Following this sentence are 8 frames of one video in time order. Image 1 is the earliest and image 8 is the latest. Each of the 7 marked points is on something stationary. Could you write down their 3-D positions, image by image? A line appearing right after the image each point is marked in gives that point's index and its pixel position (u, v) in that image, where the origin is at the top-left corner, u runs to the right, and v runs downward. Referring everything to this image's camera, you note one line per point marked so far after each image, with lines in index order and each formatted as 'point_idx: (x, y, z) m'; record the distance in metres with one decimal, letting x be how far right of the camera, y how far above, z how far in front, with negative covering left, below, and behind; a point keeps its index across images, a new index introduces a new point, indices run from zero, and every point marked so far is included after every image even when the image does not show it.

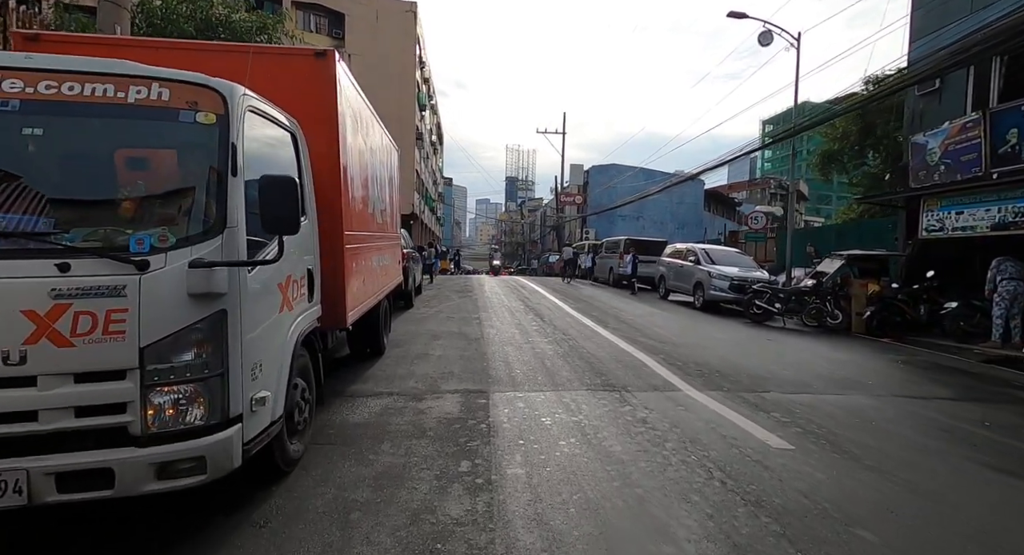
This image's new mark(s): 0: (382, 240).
0: (-1.9, +0.5, +7.5) m
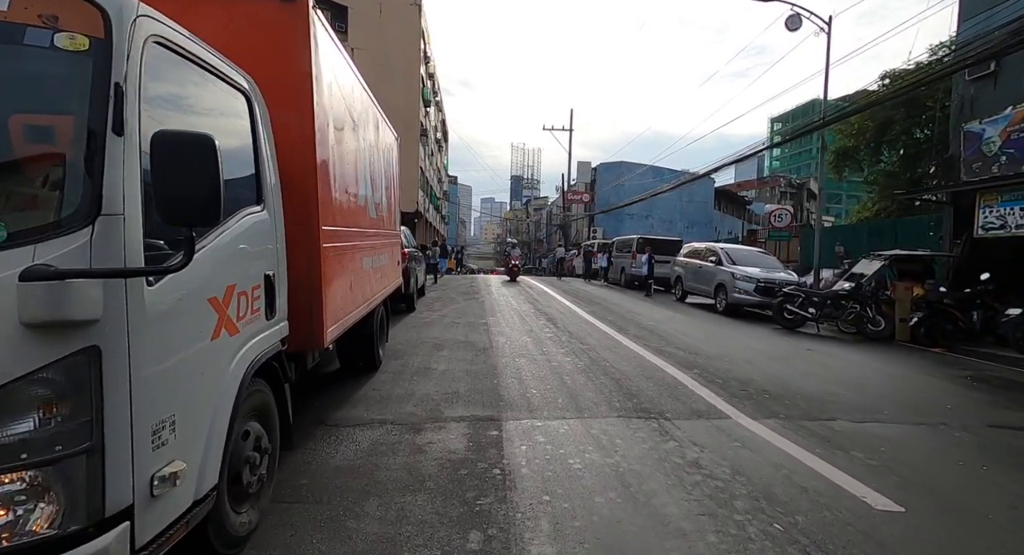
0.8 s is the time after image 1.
0: (-1.7, +0.4, +6.5) m
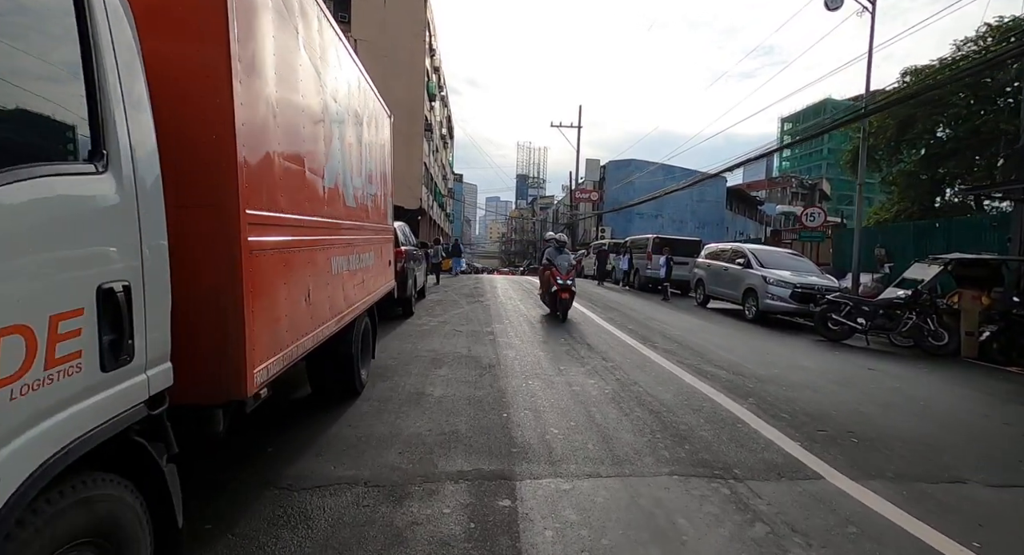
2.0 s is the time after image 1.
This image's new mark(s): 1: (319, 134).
0: (-1.6, +0.4, +5.2) m
1: (-1.5, +1.1, +4.0) m
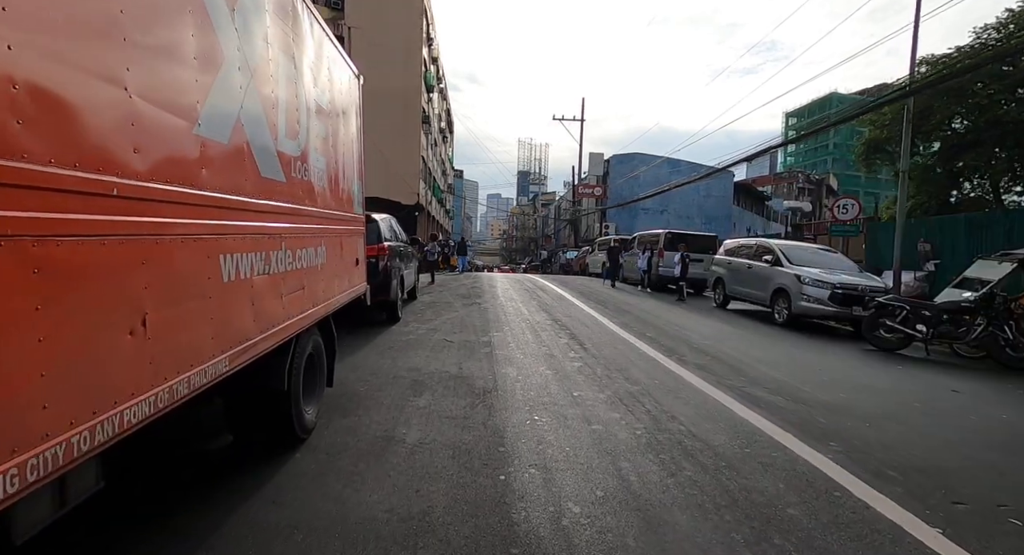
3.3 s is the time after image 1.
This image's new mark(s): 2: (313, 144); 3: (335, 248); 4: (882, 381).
0: (-1.6, +0.3, +3.7) m
1: (-1.5, +1.1, +2.5) m
2: (-1.7, +1.2, +4.4) m
3: (-1.7, +0.3, +4.9) m
4: (+5.2, -1.4, +7.2) m
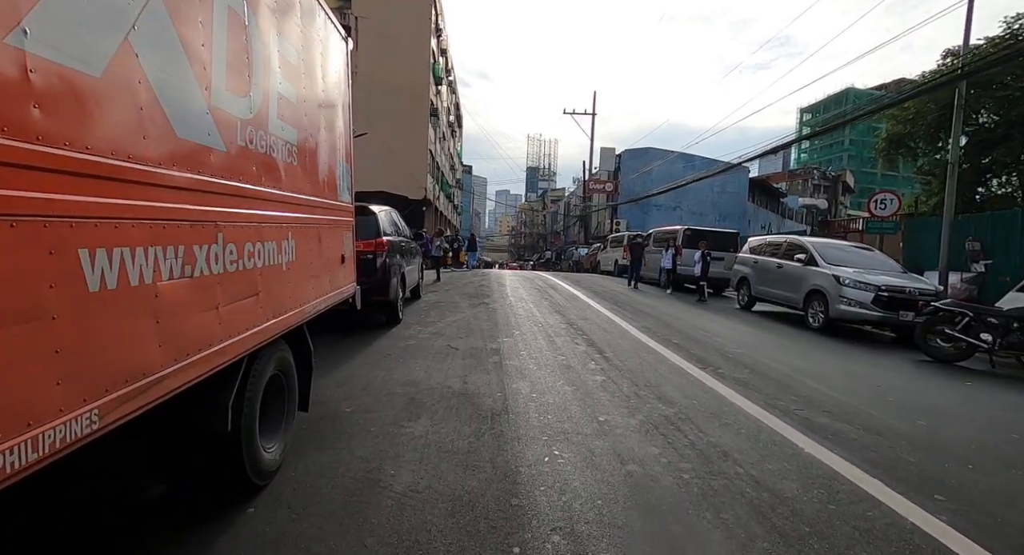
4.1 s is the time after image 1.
0: (-1.5, +0.3, +2.8) m
1: (-1.4, +1.1, +1.6) m
2: (-1.6, +1.2, +3.5) m
3: (-1.6, +0.3, +4.0) m
4: (+5.4, -1.5, +6.2) m
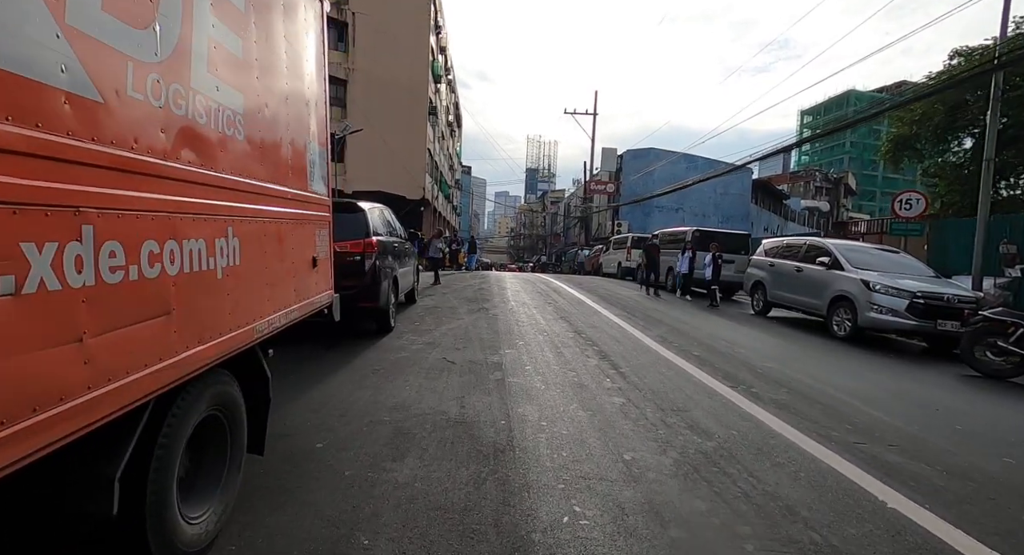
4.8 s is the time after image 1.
0: (-1.4, +0.3, +2.0) m
1: (-1.4, +1.0, +0.8) m
2: (-1.5, +1.1, +2.7) m
3: (-1.5, +0.2, +3.1) m
4: (+5.4, -1.6, +5.4) m
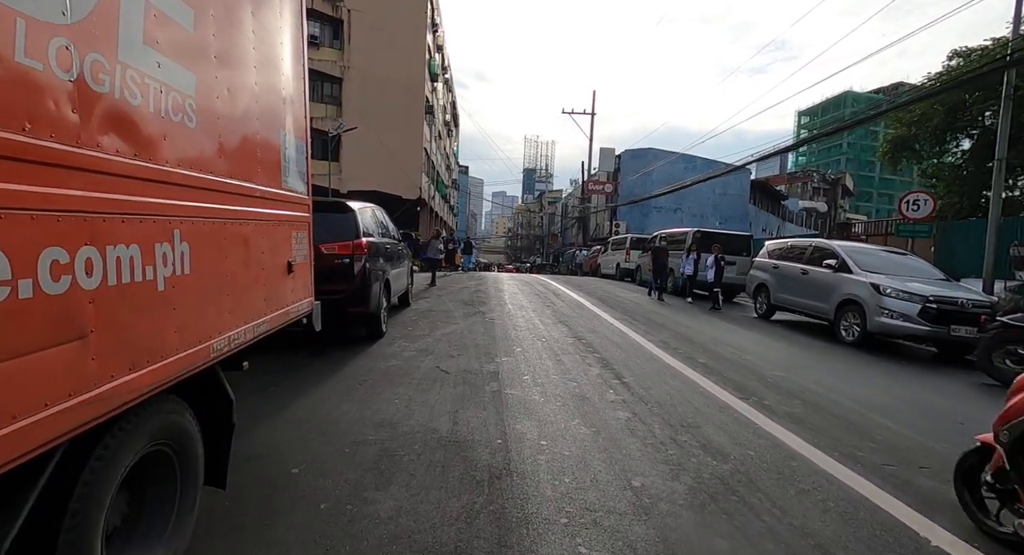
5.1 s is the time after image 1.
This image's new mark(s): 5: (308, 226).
0: (-1.4, +0.2, +1.6) m
1: (-1.4, +1.0, +0.4) m
2: (-1.6, +1.1, +2.3) m
3: (-1.5, +0.2, +2.7) m
4: (+5.4, -1.6, +5.1) m
5: (-1.6, +0.4, +4.0) m
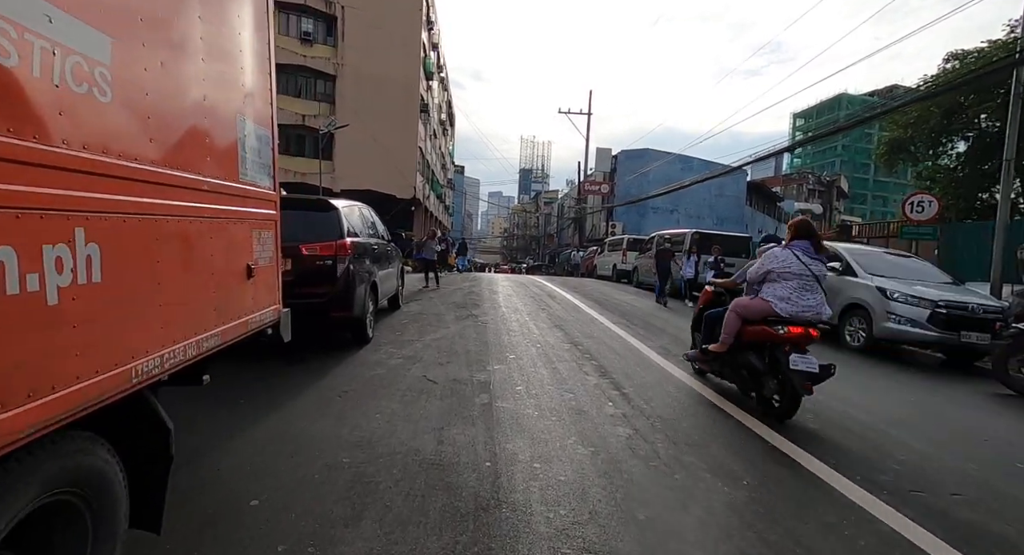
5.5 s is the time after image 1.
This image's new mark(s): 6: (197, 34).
0: (-1.5, +0.2, +1.2) m
1: (-1.4, +0.9, 0.0) m
2: (-1.6, +1.0, +1.9) m
3: (-1.6, +0.1, +2.3) m
4: (+5.3, -1.7, +4.7) m
5: (-1.7, +0.4, +3.6) m
6: (-1.7, +1.3, +2.8) m
